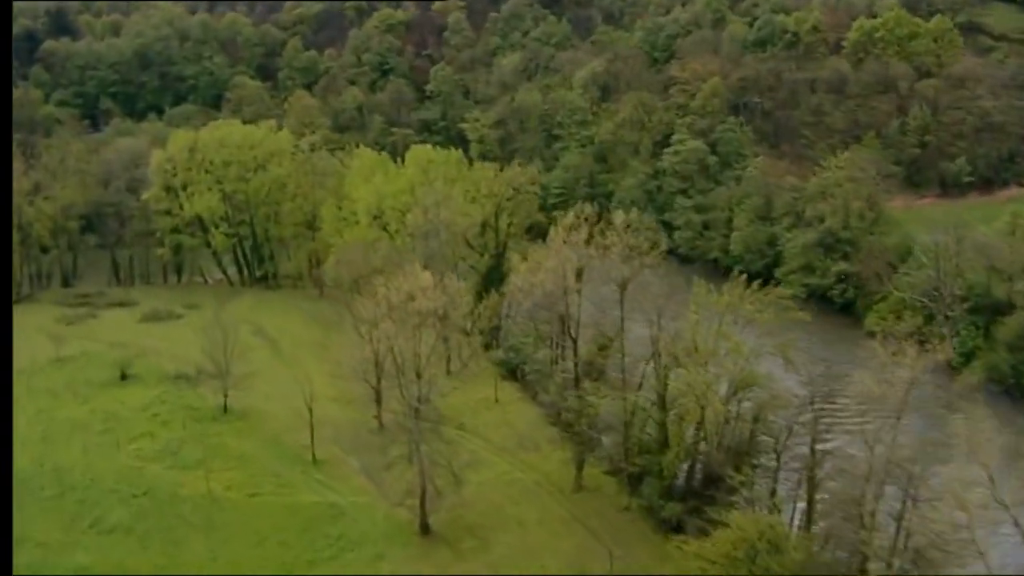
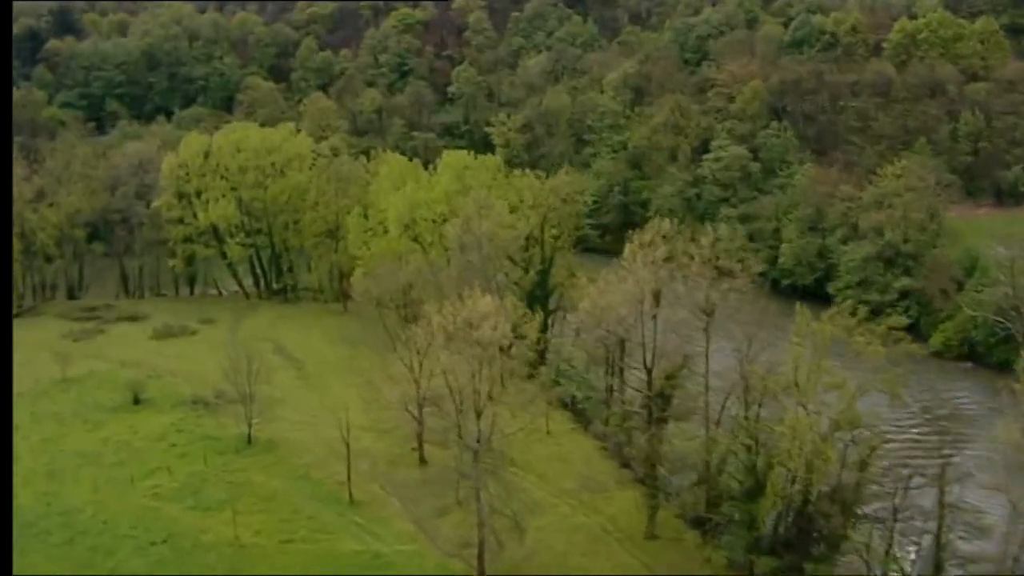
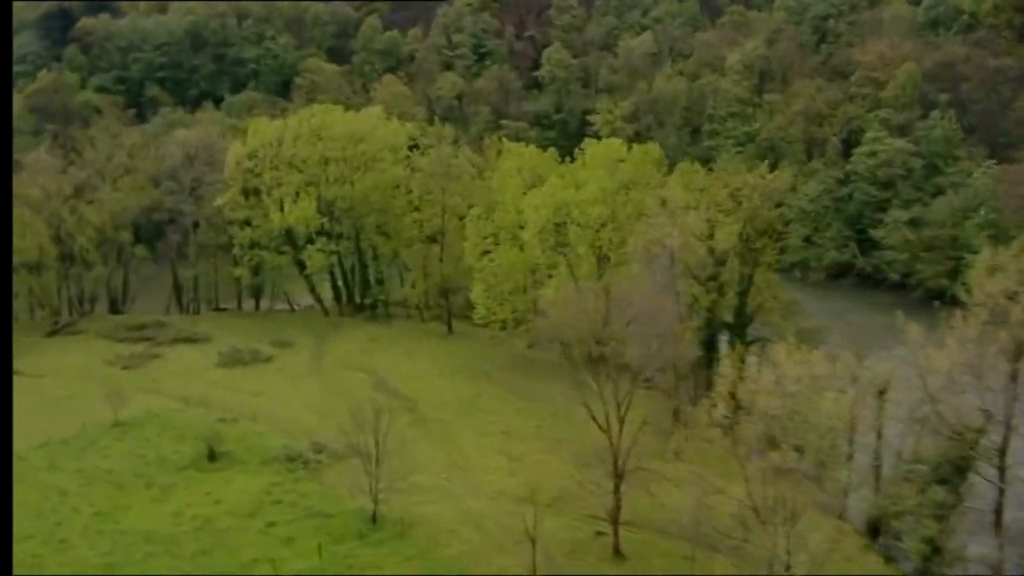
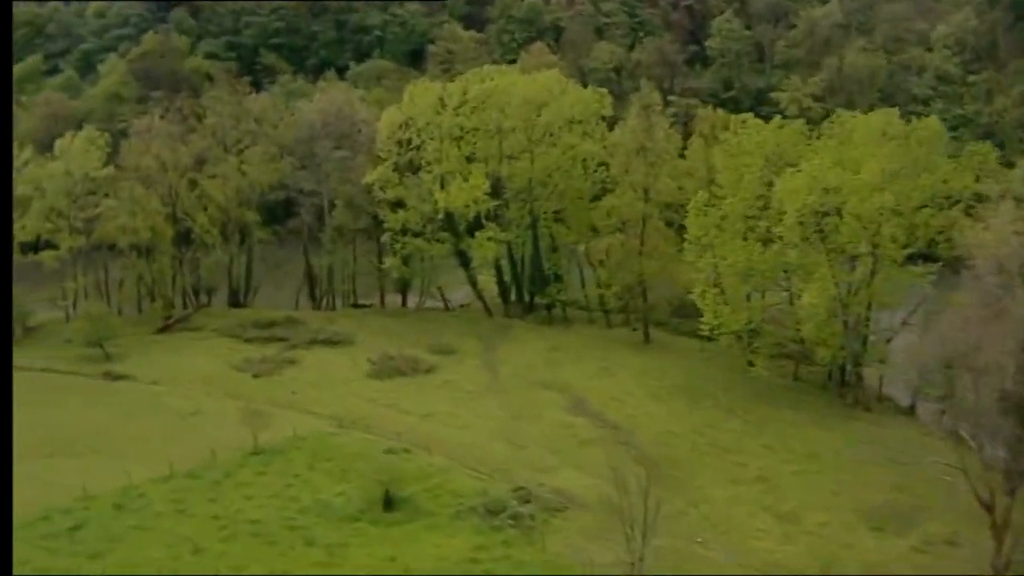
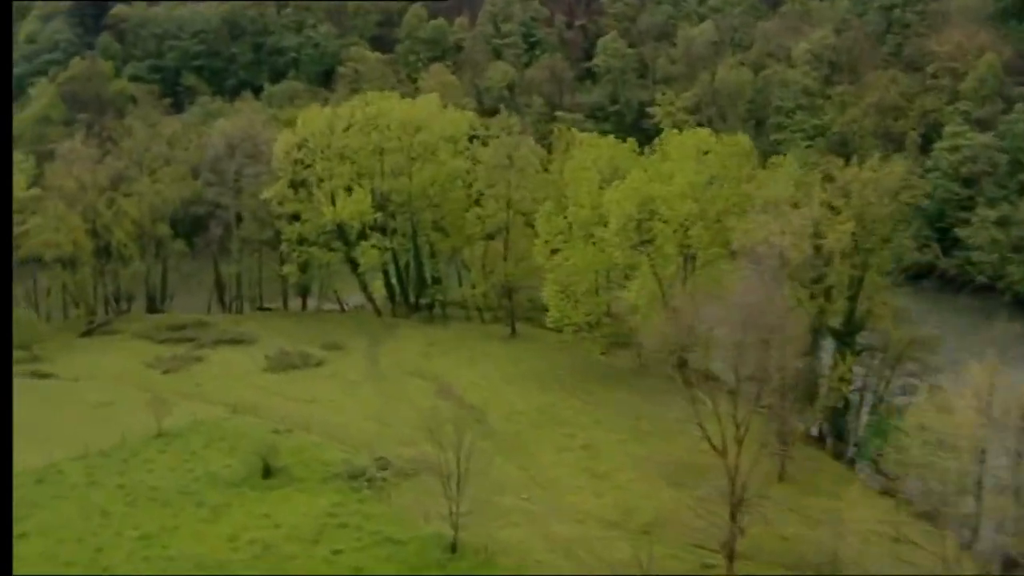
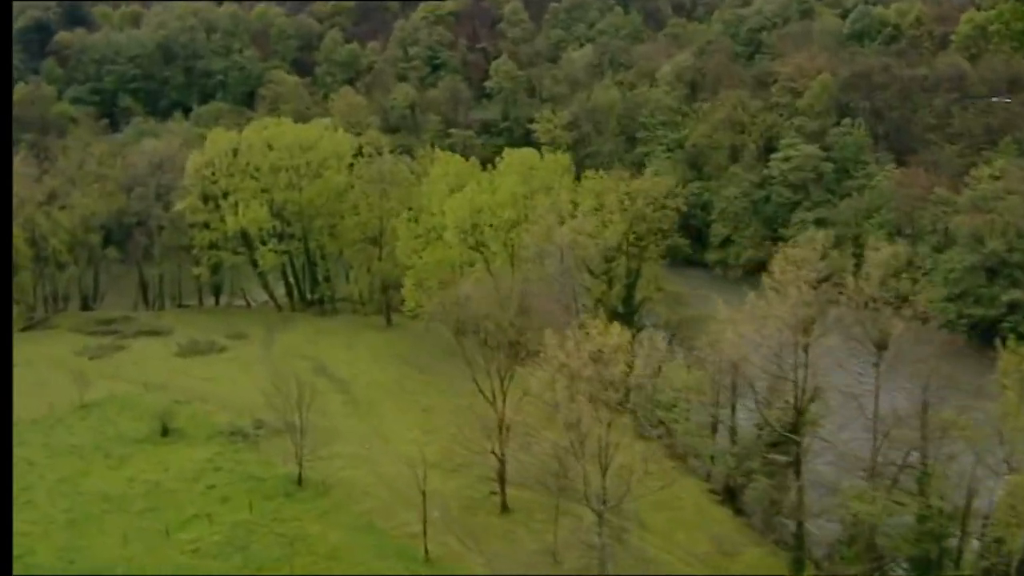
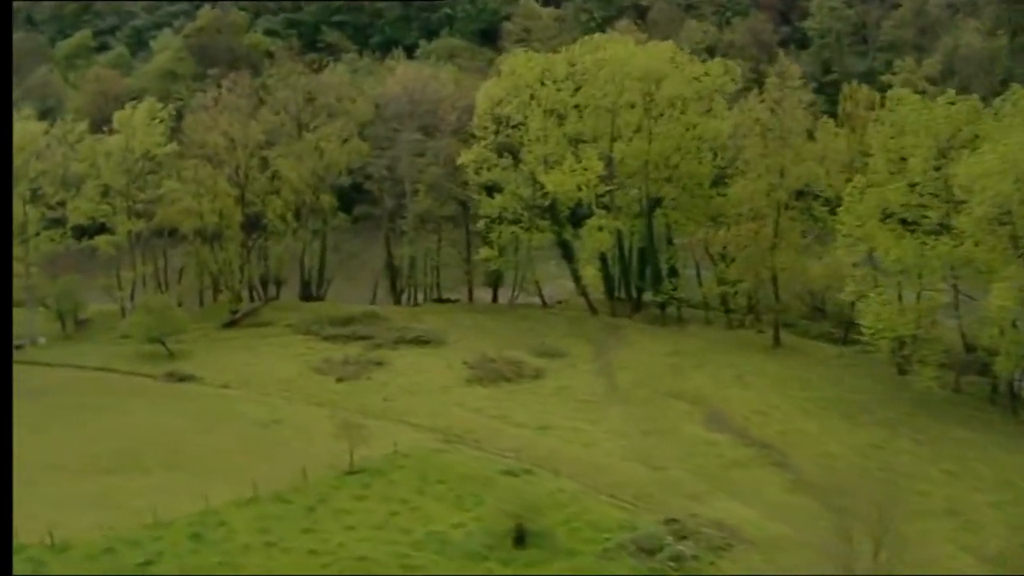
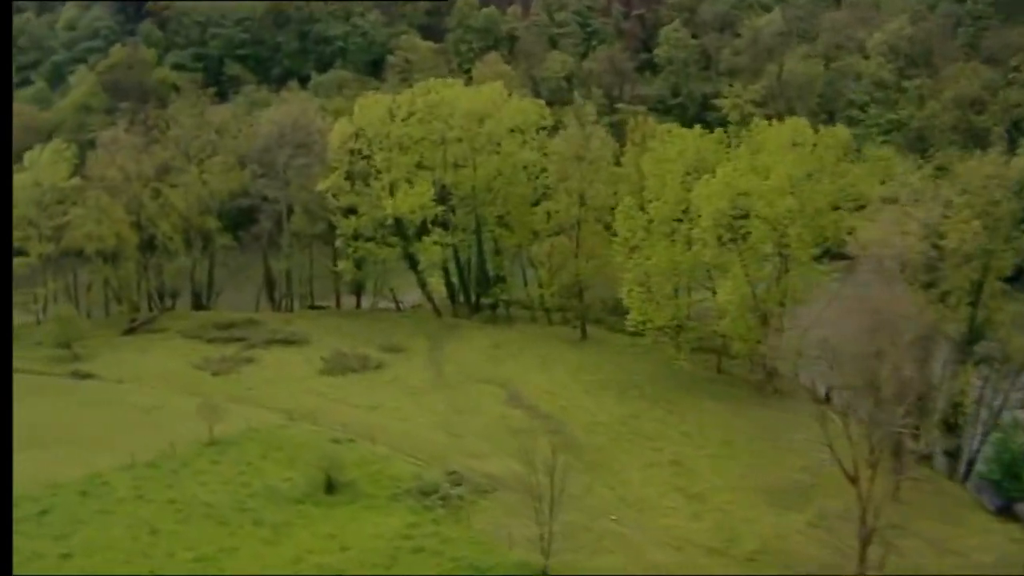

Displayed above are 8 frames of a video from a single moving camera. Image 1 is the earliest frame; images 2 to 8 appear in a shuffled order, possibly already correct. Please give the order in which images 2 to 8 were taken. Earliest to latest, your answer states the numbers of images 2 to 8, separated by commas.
2, 6, 3, 5, 8, 4, 7
